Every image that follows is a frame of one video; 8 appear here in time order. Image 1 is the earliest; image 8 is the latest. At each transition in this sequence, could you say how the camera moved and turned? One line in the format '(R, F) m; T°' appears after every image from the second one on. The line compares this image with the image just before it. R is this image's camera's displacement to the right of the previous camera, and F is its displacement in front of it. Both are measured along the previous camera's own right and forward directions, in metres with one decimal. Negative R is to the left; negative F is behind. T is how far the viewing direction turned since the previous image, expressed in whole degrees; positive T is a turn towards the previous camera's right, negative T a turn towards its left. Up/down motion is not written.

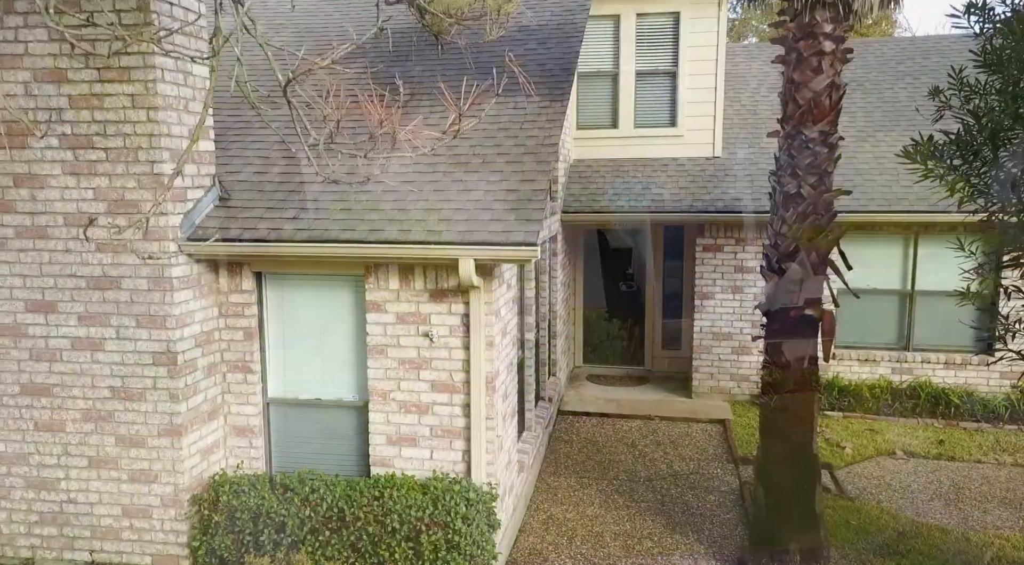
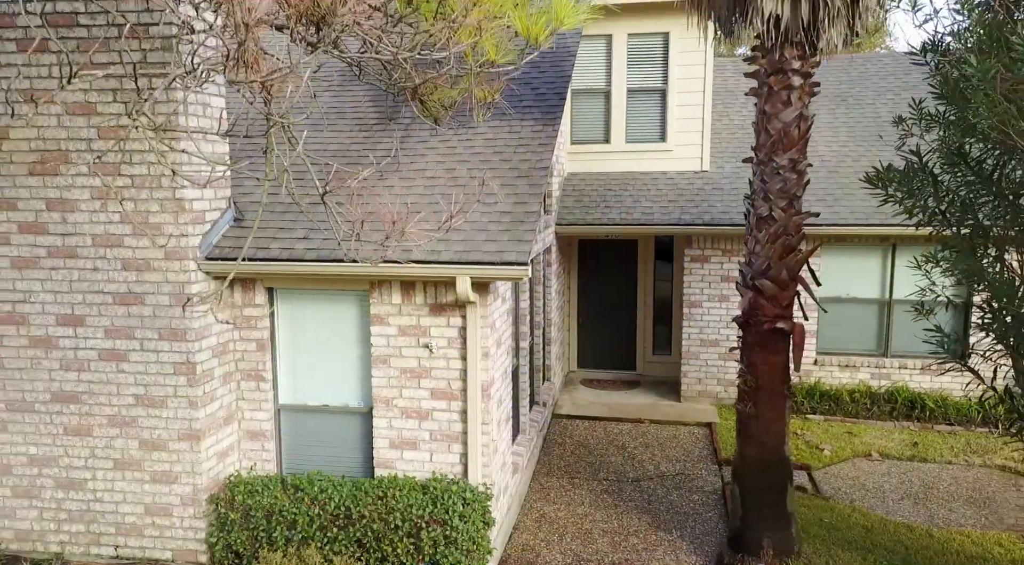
(+0.1, -0.5) m; 0°
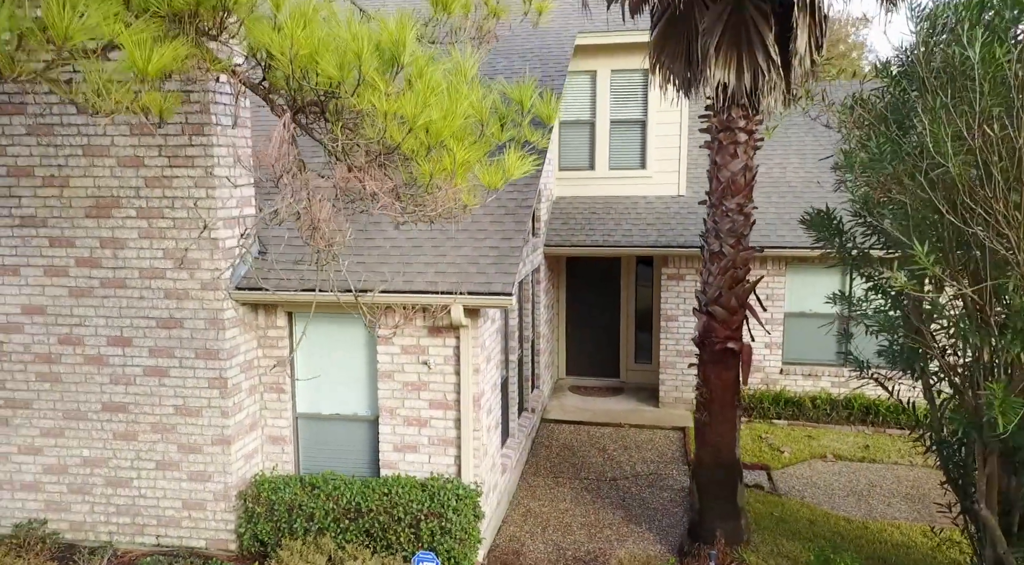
(+0.1, -1.1) m; 0°
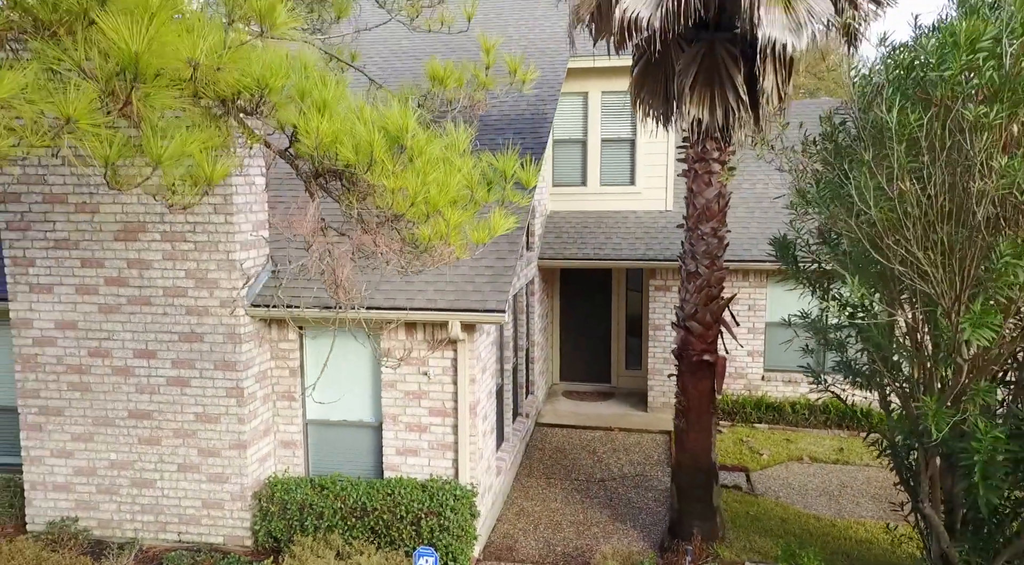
(+0.1, -0.7) m; 0°
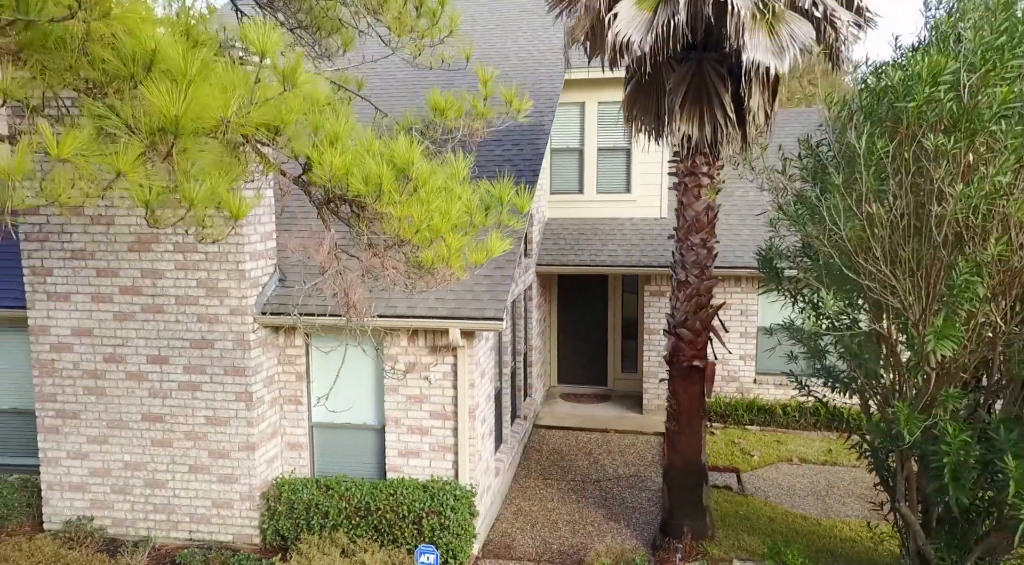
(0.0, -0.4) m; 0°
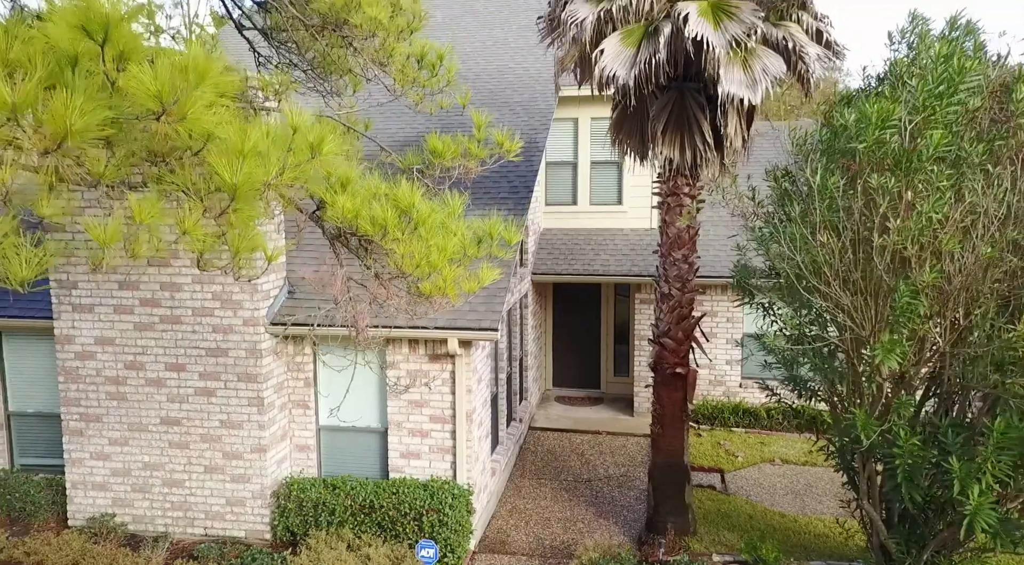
(+0.1, -0.6) m; 0°
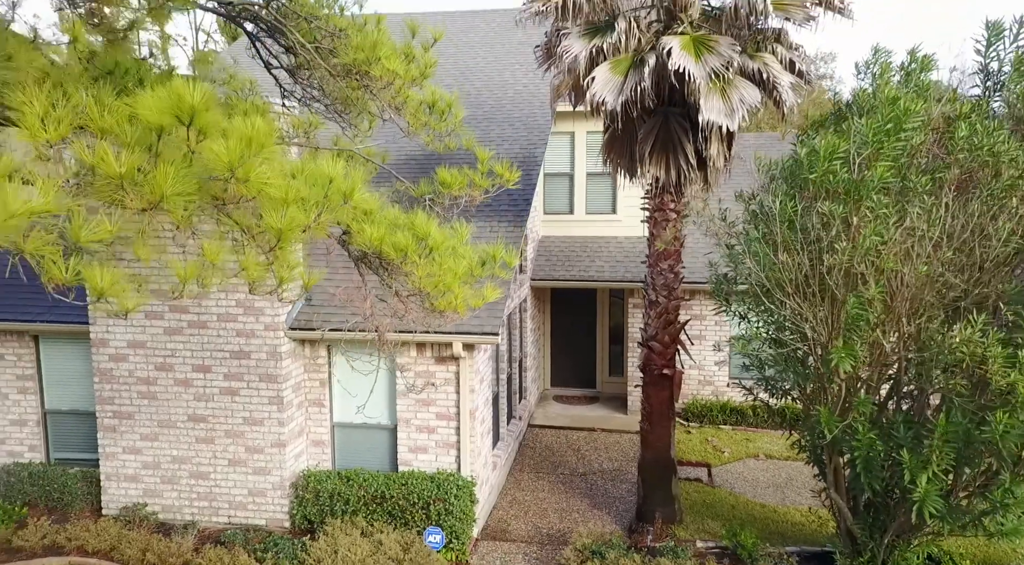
(0.0, -0.8) m; 0°
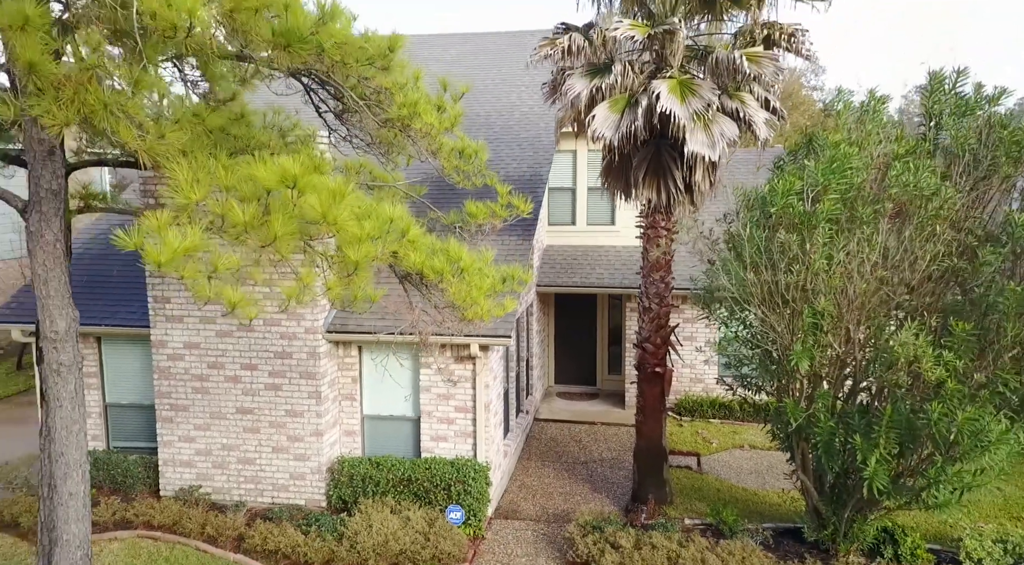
(-0.1, -1.4) m; 0°
